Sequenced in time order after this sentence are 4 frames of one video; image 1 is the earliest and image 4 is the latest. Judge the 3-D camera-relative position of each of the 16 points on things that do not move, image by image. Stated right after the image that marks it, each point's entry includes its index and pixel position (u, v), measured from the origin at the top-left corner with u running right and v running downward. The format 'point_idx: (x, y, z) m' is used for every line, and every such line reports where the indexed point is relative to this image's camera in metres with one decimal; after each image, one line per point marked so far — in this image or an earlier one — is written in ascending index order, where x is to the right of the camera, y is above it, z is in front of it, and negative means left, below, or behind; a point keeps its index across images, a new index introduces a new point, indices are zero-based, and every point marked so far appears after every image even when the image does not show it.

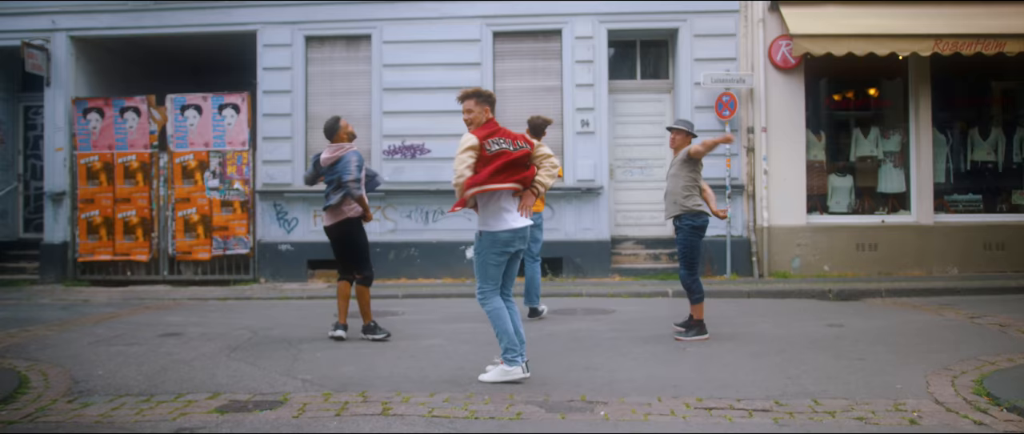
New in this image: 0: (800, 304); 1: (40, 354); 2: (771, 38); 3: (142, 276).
0: (+3.0, -0.9, +8.1) m
1: (-3.5, -1.0, +5.8) m
2: (+3.7, +2.6, +11.1) m
3: (-5.8, -0.9, +12.1) m
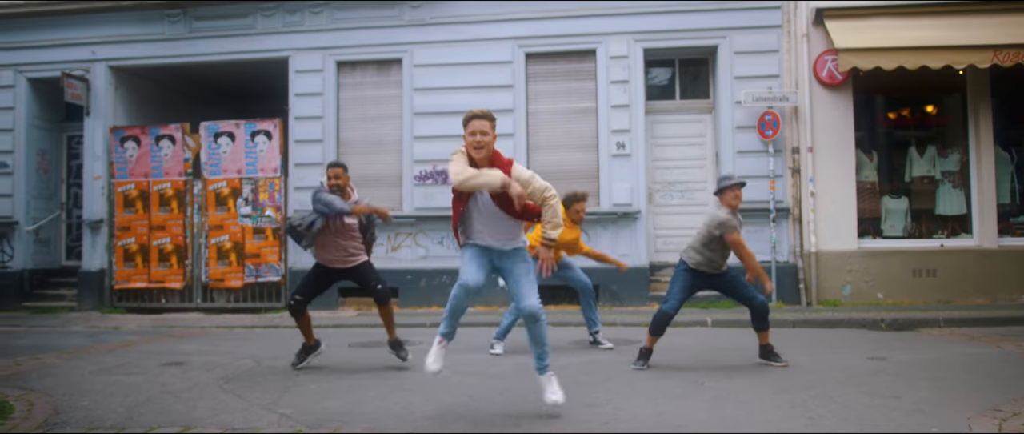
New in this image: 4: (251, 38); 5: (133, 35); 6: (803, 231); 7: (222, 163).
0: (+3.2, -1.1, +7.5) m
1: (-3.4, -1.2, +5.6) m
2: (+4.1, +2.2, +10.6) m
3: (-5.2, -1.4, +12.1) m
4: (-4.1, +2.8, +12.1) m
5: (-6.0, +2.9, +12.3) m
6: (+3.9, -0.2, +10.4) m
7: (-4.5, +0.8, +12.1) m
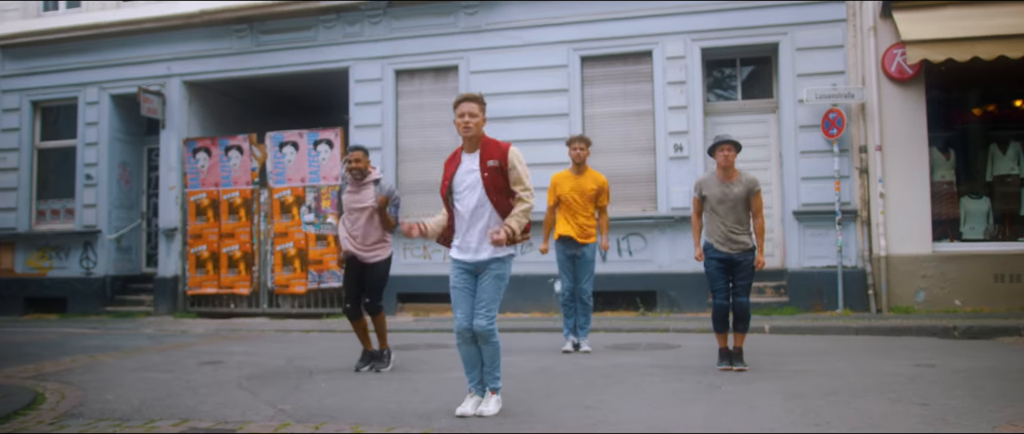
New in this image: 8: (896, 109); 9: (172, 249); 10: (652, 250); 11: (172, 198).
0: (+3.5, -1.1, +7.0) m
1: (-3.3, -1.2, +5.8) m
2: (+4.8, +2.2, +10.0) m
3: (-4.3, -1.5, +12.5) m
4: (-3.2, +2.7, +12.4) m
5: (-5.1, +2.7, +12.8) m
6: (+4.6, -0.2, +9.8) m
7: (-3.6, +0.7, +12.4) m
8: (+4.9, +1.4, +9.9) m
9: (-5.7, -0.5, +12.9) m
10: (+2.0, -0.5, +11.0) m
11: (-5.7, +0.3, +13.0) m
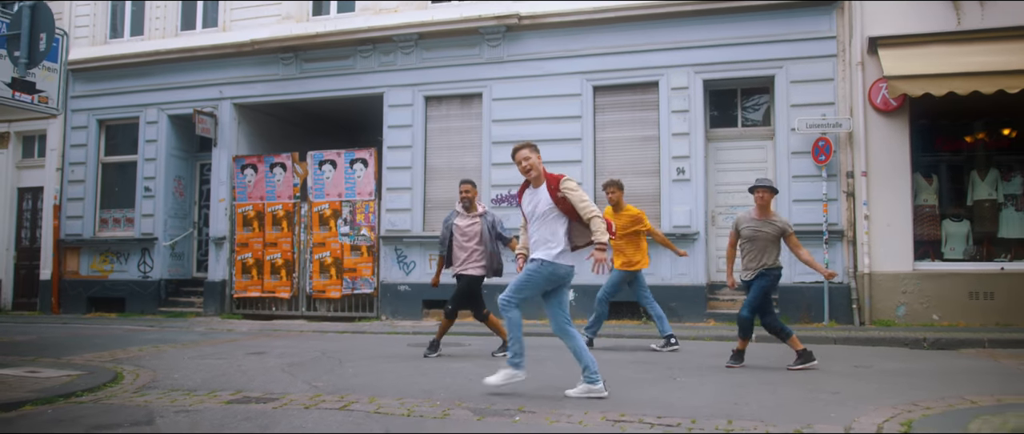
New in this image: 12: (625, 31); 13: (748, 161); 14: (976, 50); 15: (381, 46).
0: (+3.6, -1.3, +7.8) m
1: (-3.3, -1.3, +7.0) m
2: (+5.0, +1.9, +10.8) m
3: (-4.0, -1.7, +13.7) m
4: (-2.8, +2.5, +13.7) m
5: (-4.7, +2.6, +14.1) m
6: (+4.7, -0.5, +10.6) m
7: (-3.3, +0.5, +13.6) m
8: (+5.1, +1.1, +10.7) m
9: (-5.4, -0.7, +14.2) m
10: (+2.2, -0.7, +11.9) m
11: (-5.3, +0.1, +14.3) m
12: (+1.8, +2.9, +12.1) m
13: (+3.6, +0.9, +12.0) m
14: (+6.2, +2.2, +10.2) m
15: (-2.3, +3.0, +13.4) m
